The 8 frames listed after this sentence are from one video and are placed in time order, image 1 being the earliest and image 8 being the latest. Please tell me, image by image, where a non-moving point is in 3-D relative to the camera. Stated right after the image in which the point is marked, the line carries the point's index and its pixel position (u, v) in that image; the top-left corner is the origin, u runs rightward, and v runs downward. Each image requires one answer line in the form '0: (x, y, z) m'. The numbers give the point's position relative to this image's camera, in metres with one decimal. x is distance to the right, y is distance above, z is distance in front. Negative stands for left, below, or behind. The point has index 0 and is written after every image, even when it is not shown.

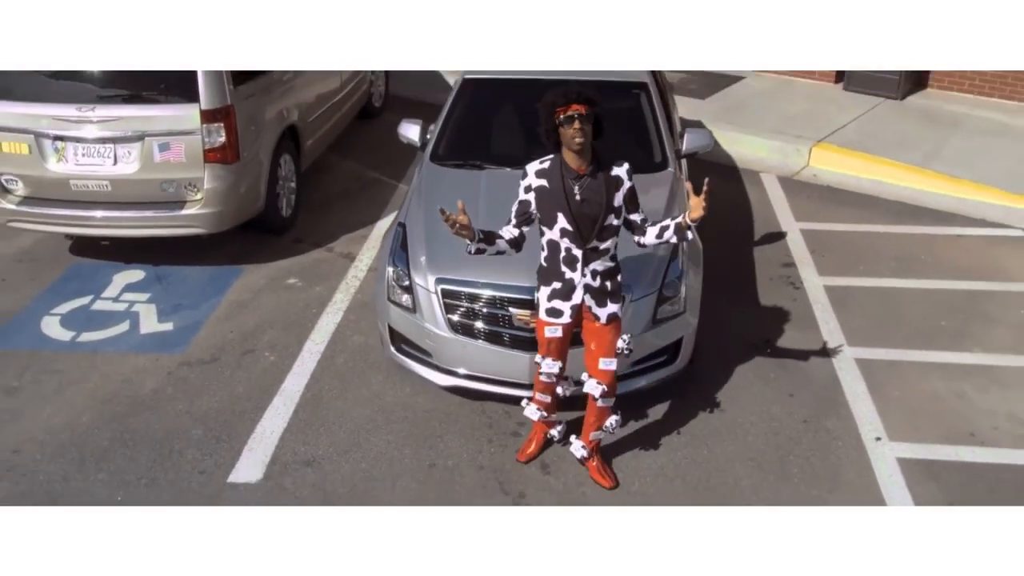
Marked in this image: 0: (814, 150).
0: (+2.5, +1.1, +9.0) m
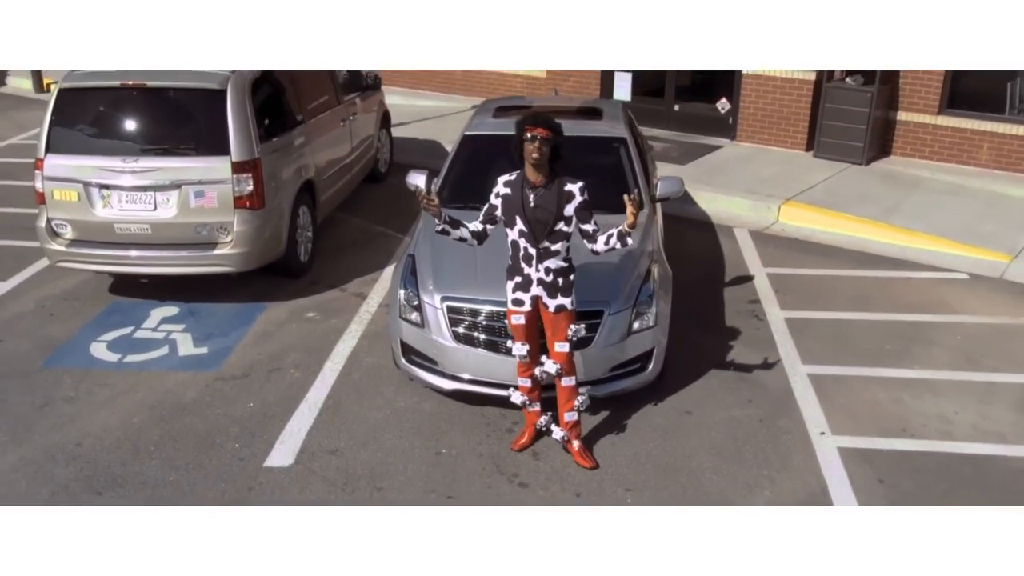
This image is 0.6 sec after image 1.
0: (+2.5, +0.7, +10.0) m
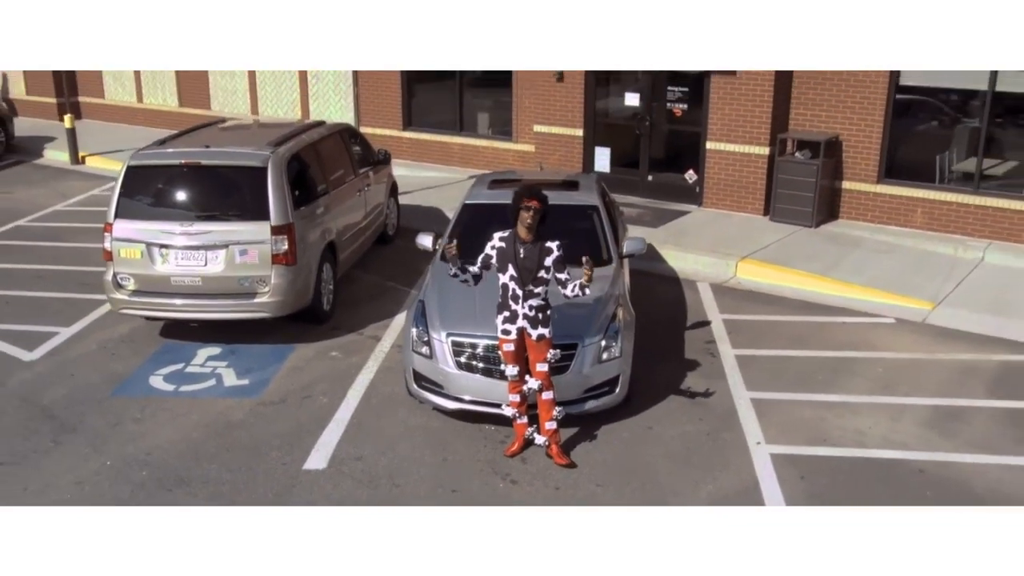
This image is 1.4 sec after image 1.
0: (+2.4, +0.3, +11.6) m
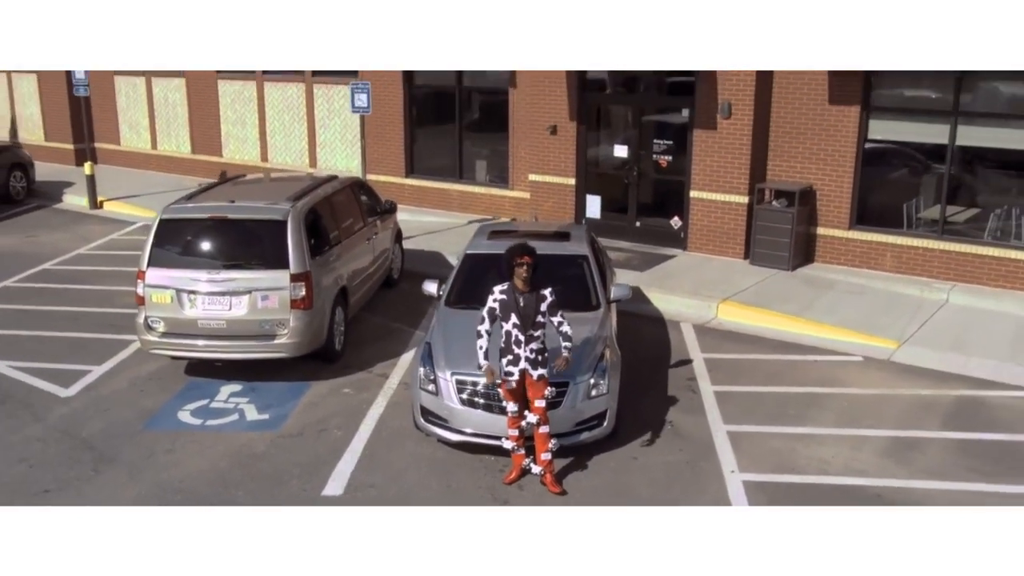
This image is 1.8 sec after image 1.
0: (+2.4, -0.2, +12.4) m
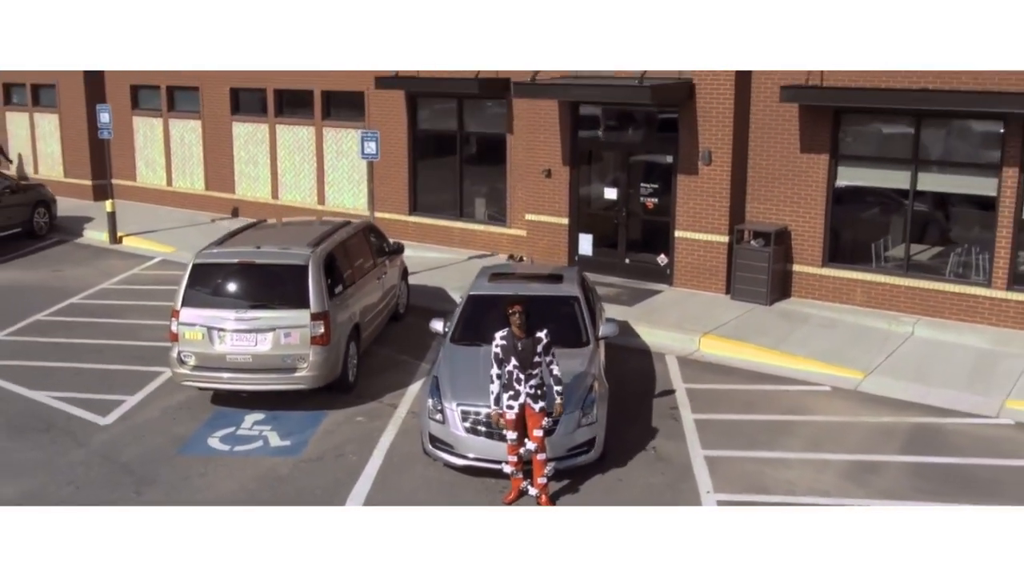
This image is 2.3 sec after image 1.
0: (+2.3, -0.6, +13.5) m
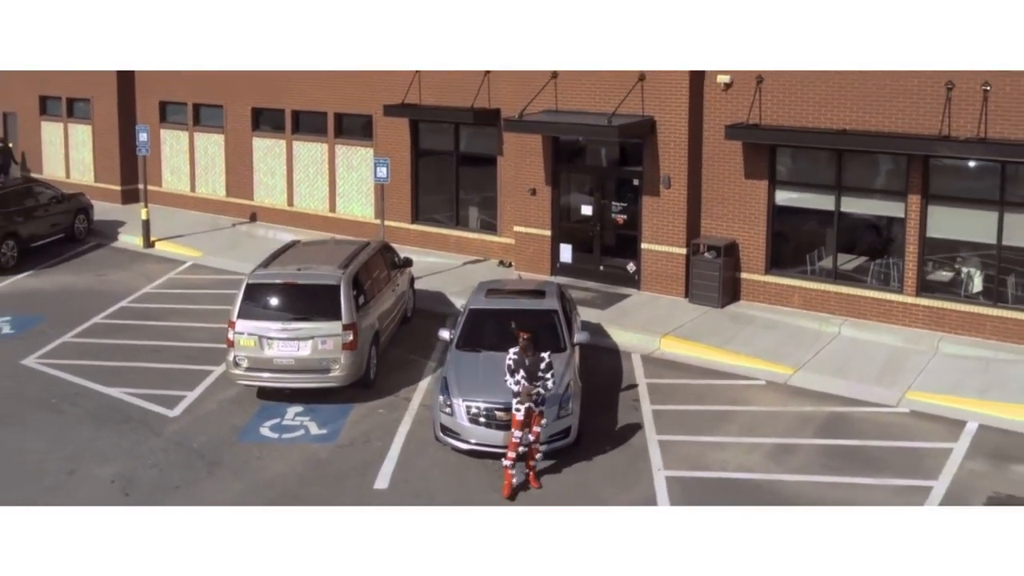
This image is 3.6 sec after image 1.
0: (+2.2, -0.7, +16.1) m
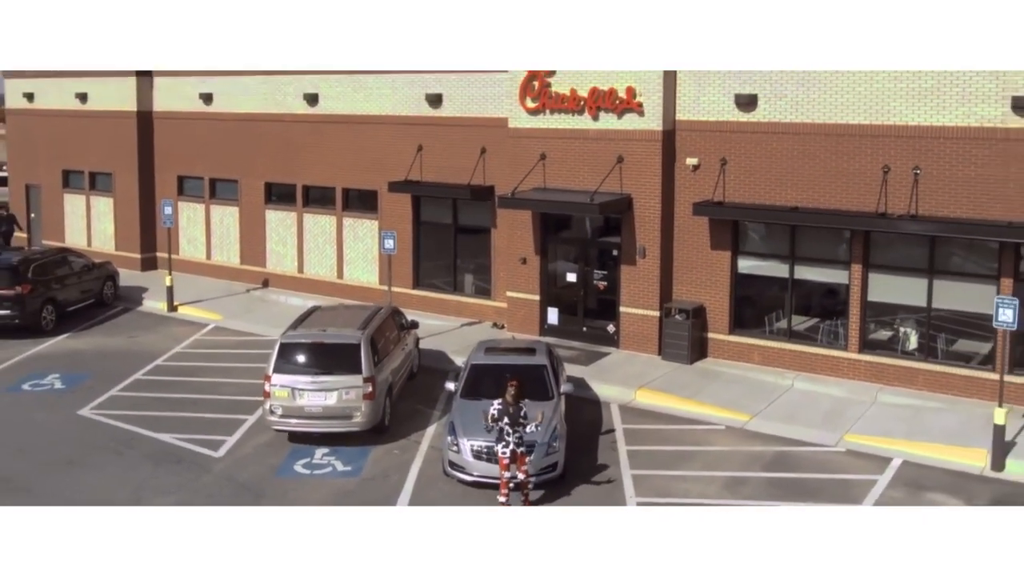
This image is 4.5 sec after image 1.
0: (+2.1, -1.7, +18.4) m
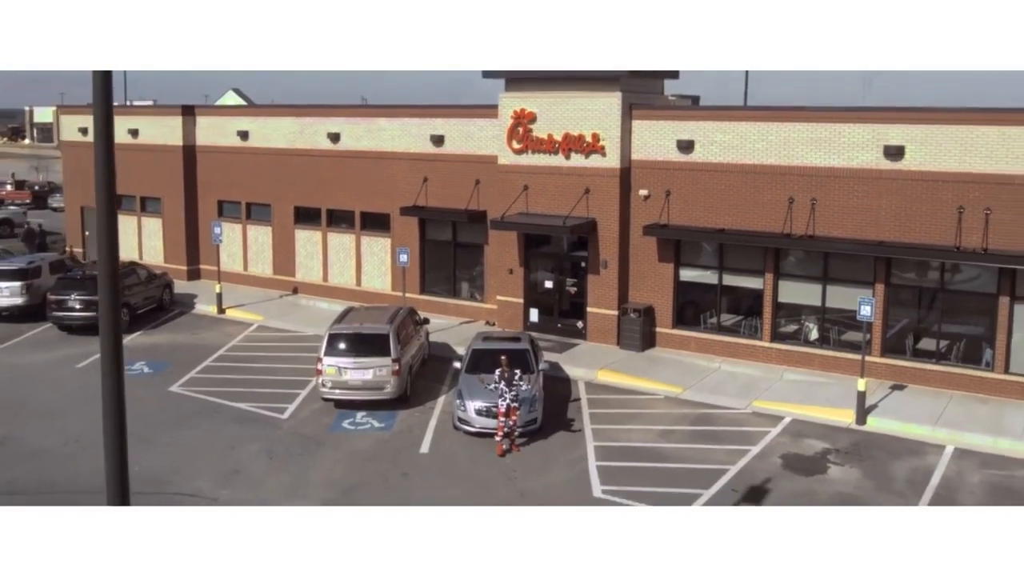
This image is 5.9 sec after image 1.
0: (+1.9, -1.8, +23.7) m
